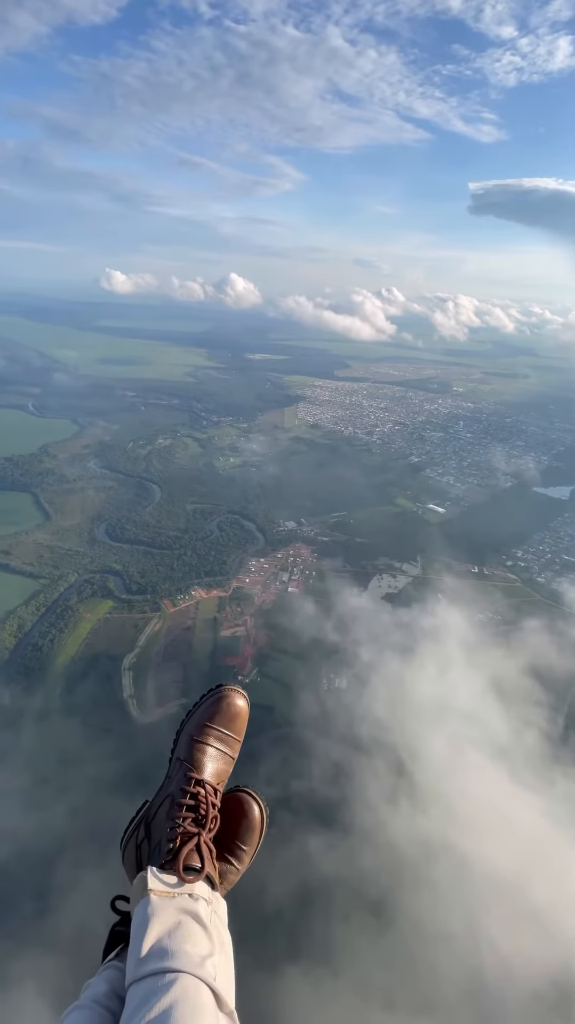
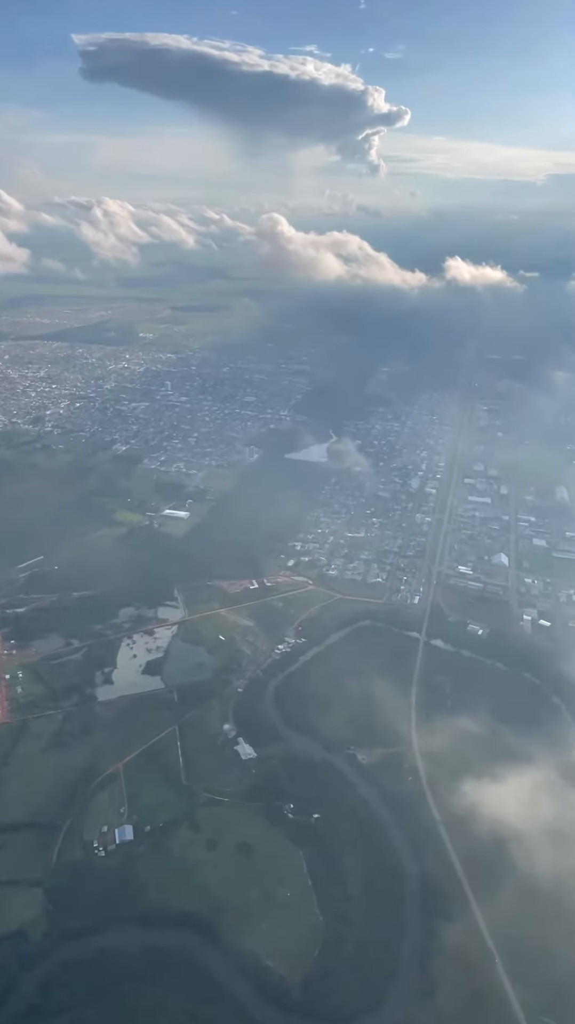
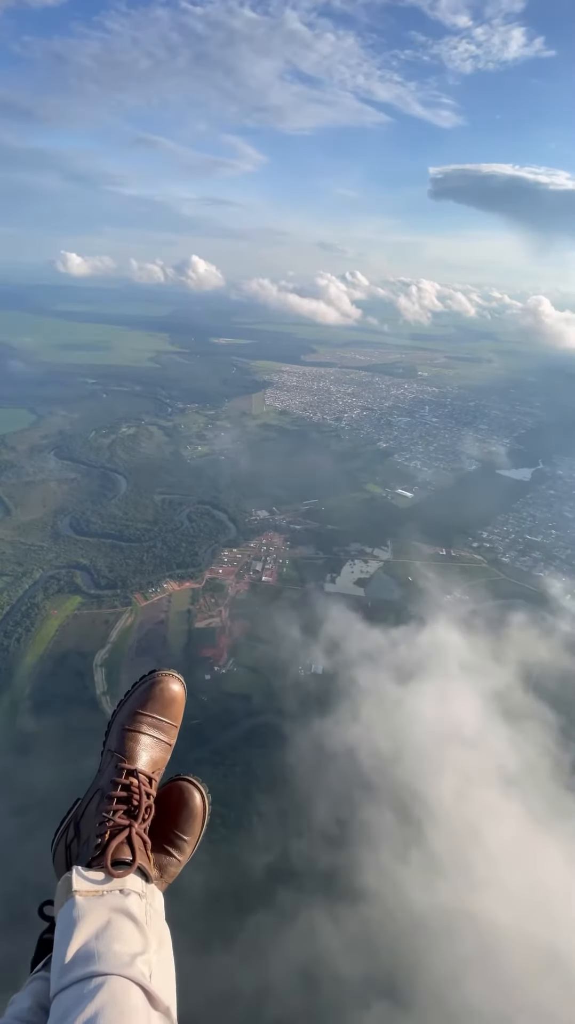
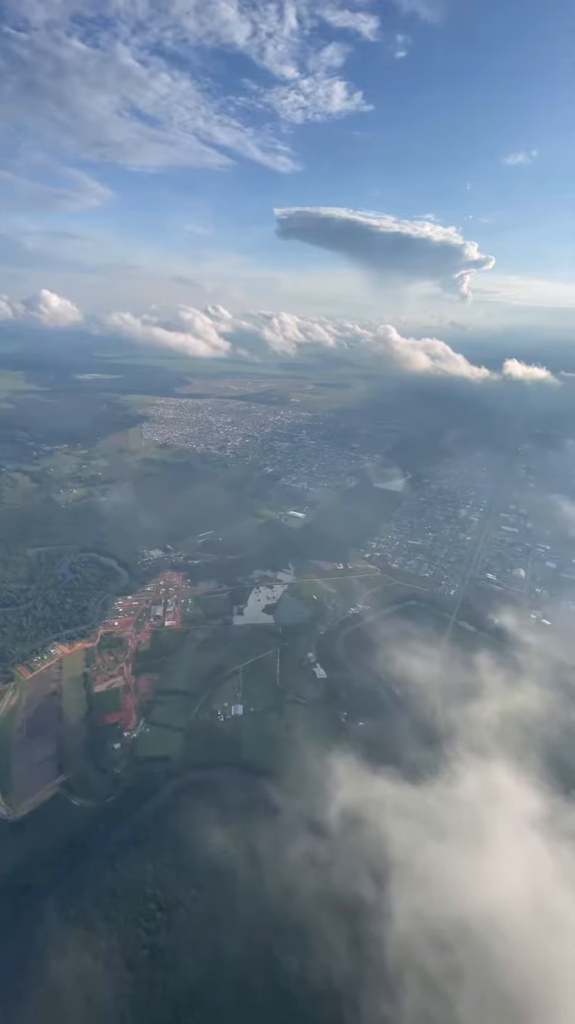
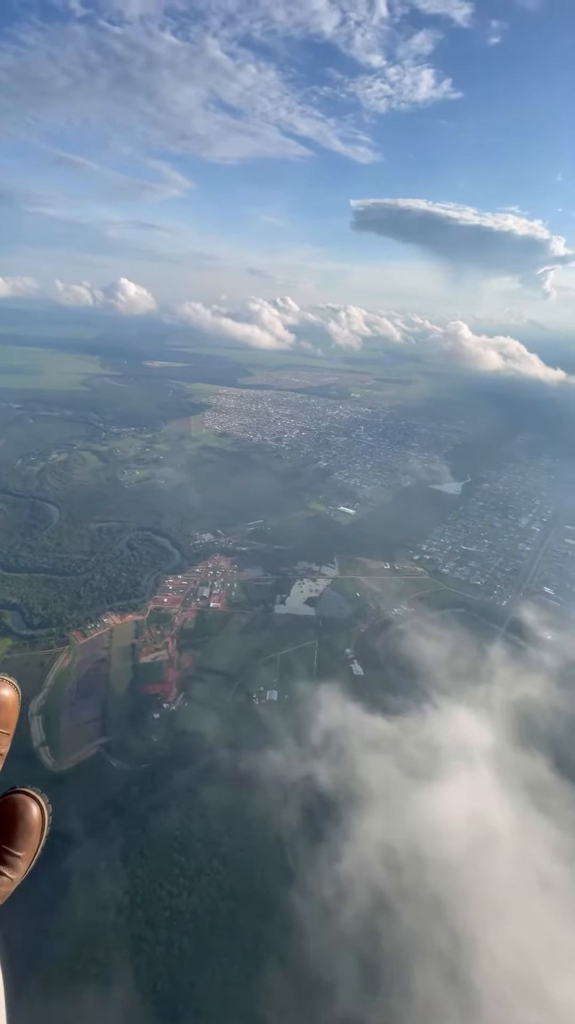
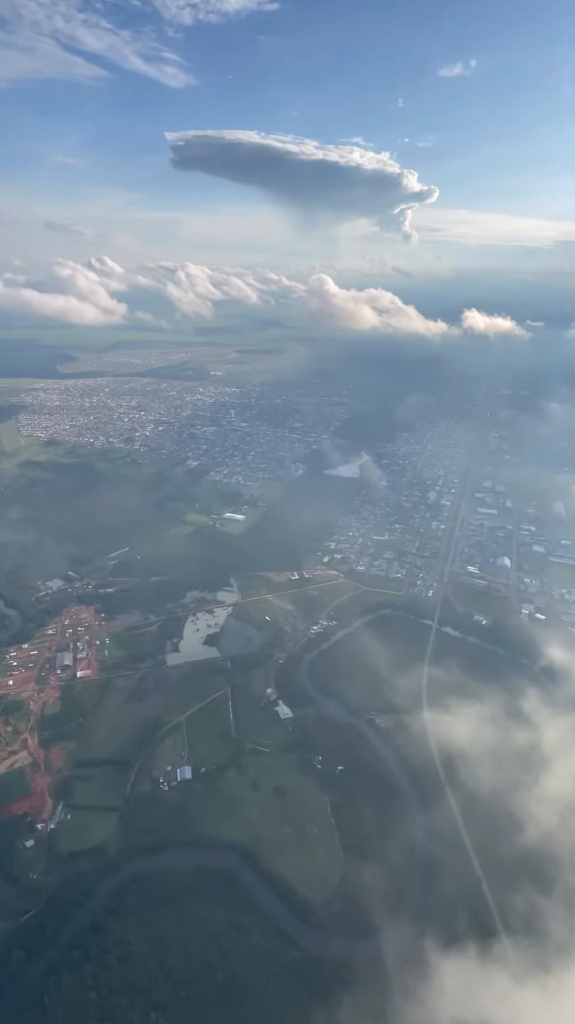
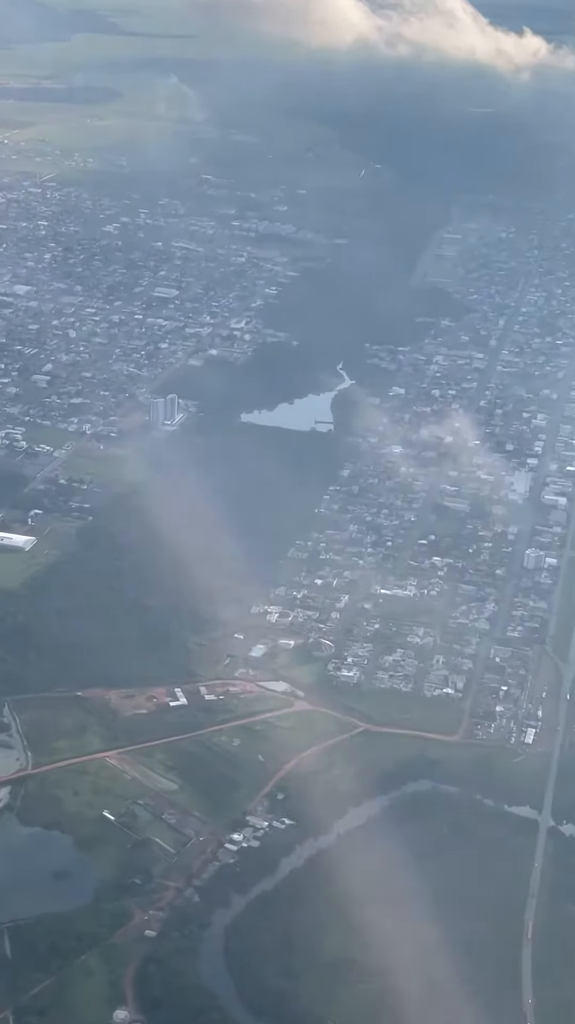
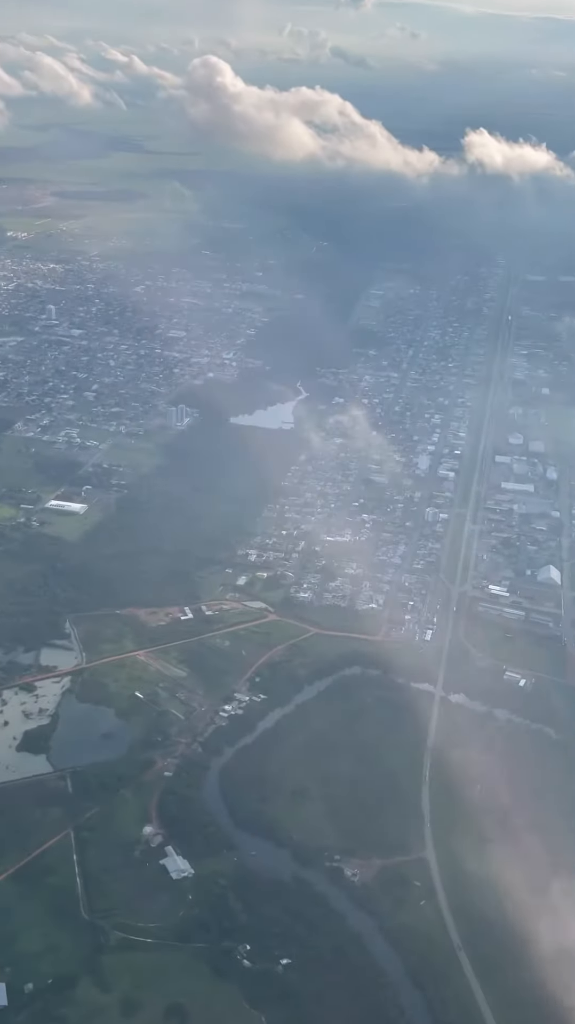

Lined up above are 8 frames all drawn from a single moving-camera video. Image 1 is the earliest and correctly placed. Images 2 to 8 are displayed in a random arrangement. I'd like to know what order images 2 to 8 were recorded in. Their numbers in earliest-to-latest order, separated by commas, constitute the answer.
3, 5, 4, 6, 2, 8, 7
